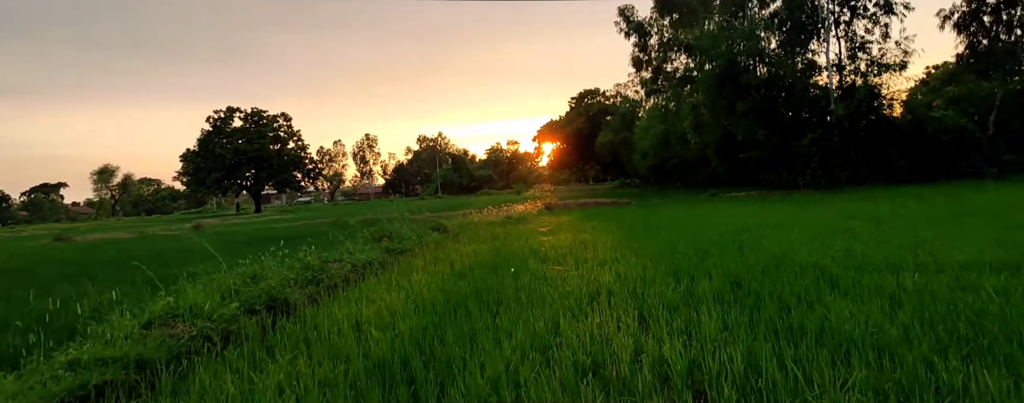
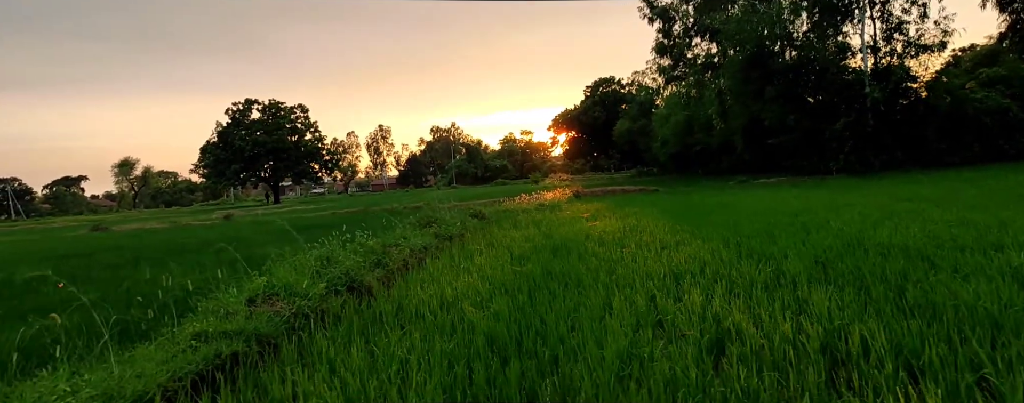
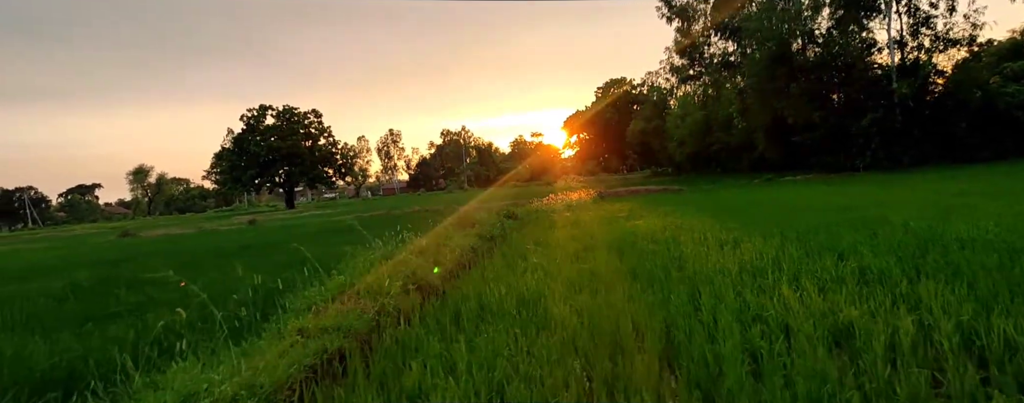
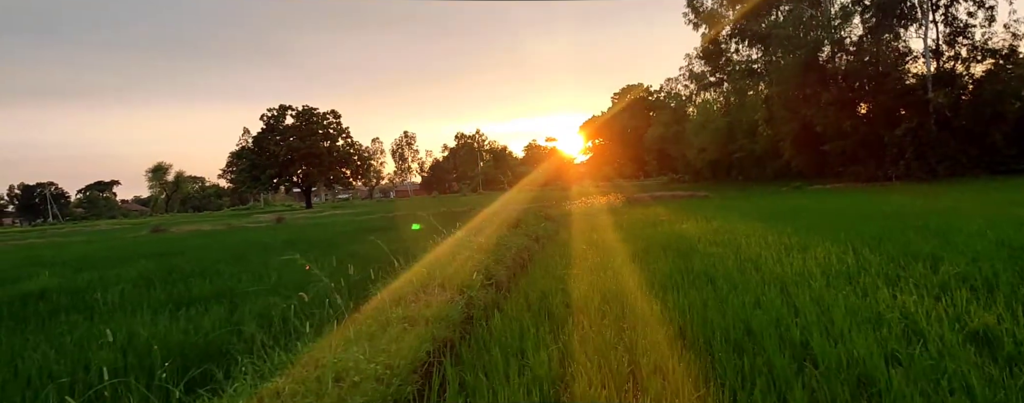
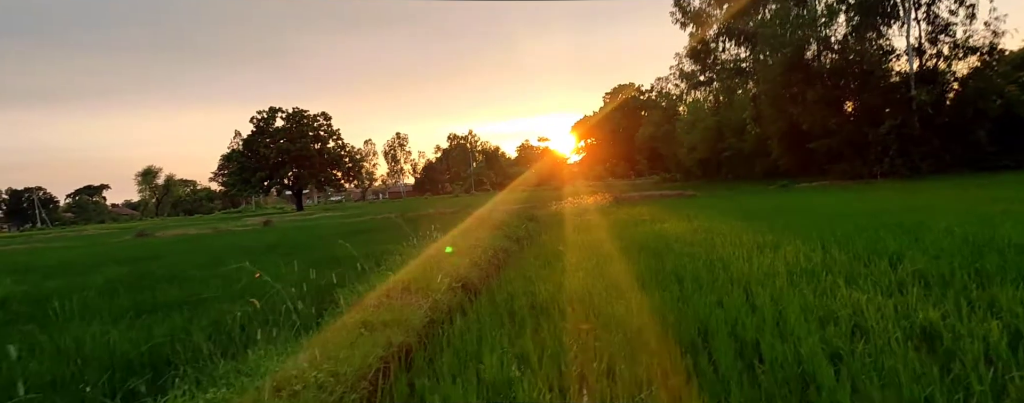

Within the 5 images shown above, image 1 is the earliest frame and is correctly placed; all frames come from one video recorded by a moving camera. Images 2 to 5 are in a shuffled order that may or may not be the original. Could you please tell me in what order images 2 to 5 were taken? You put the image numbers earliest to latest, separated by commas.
2, 3, 5, 4
